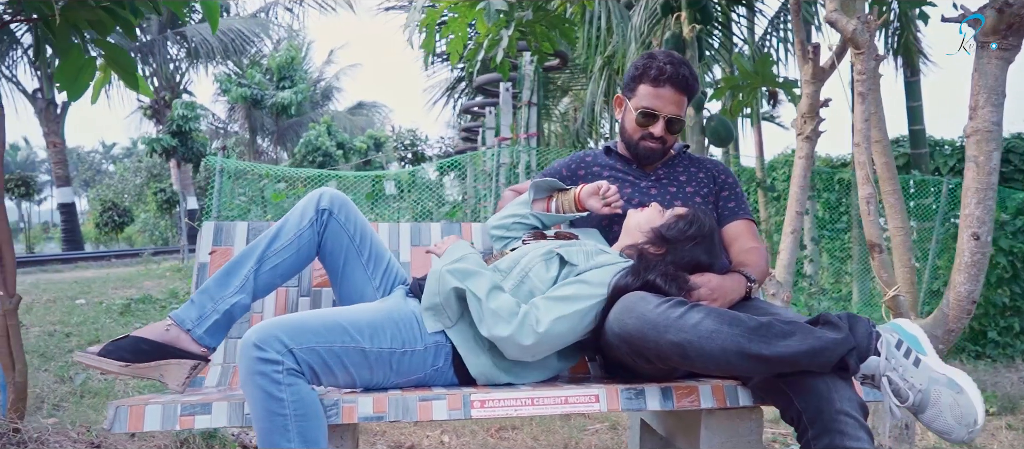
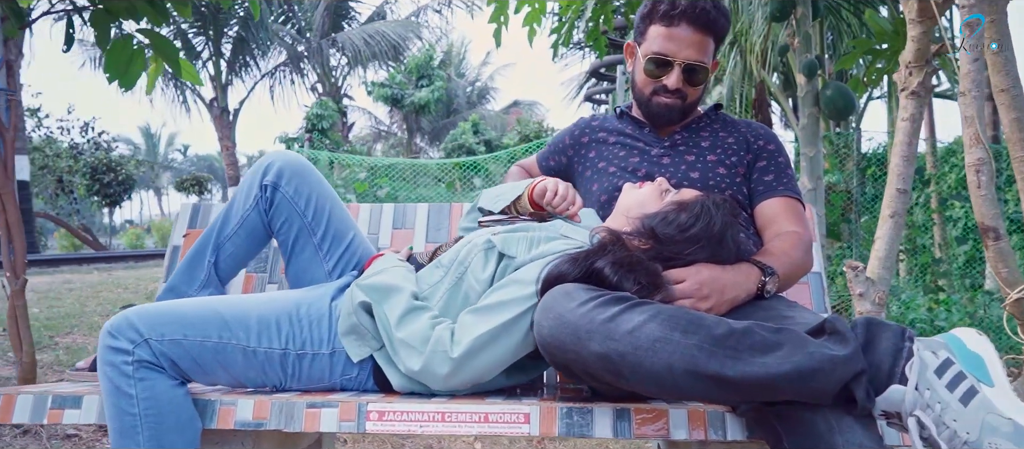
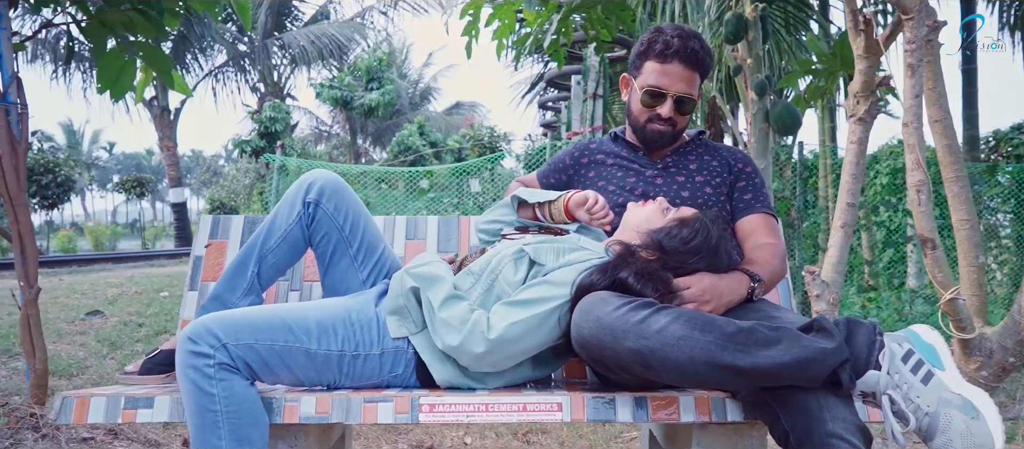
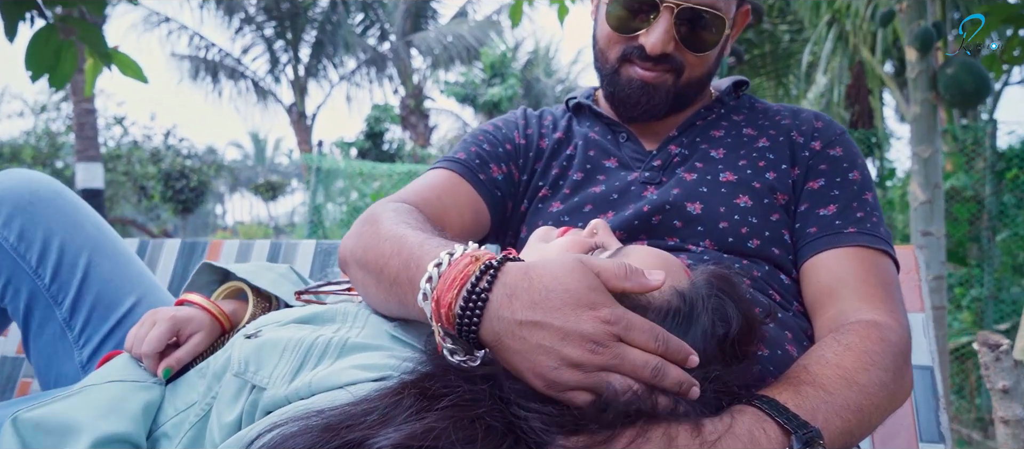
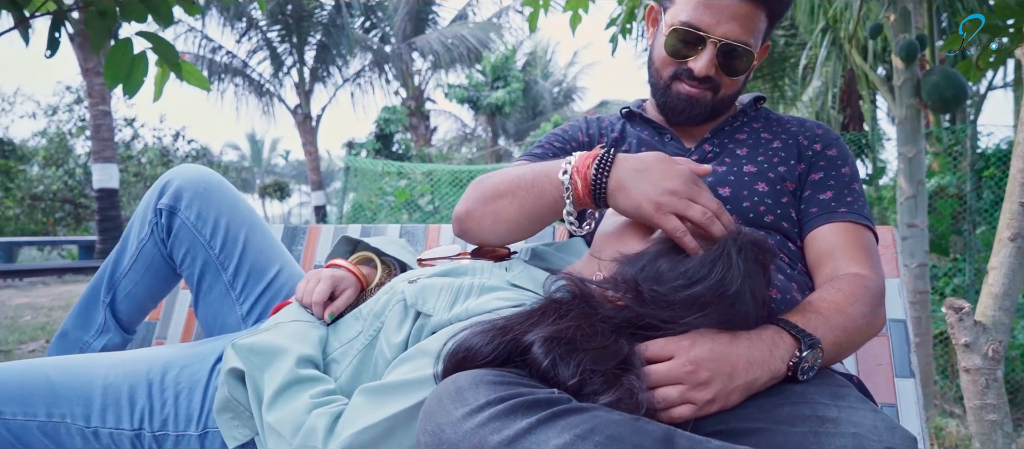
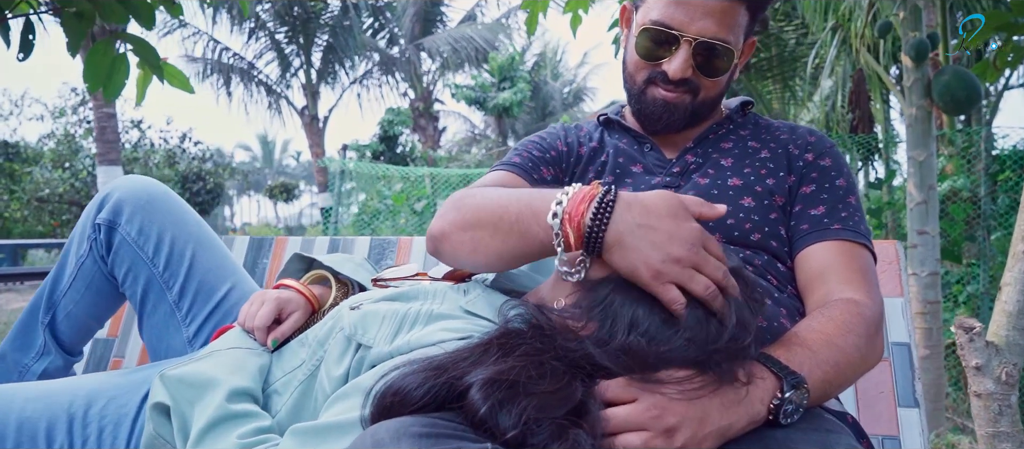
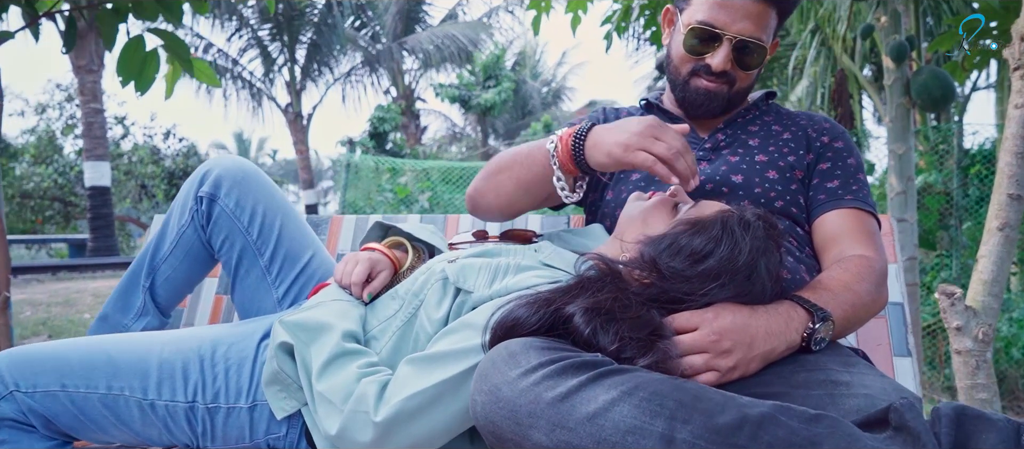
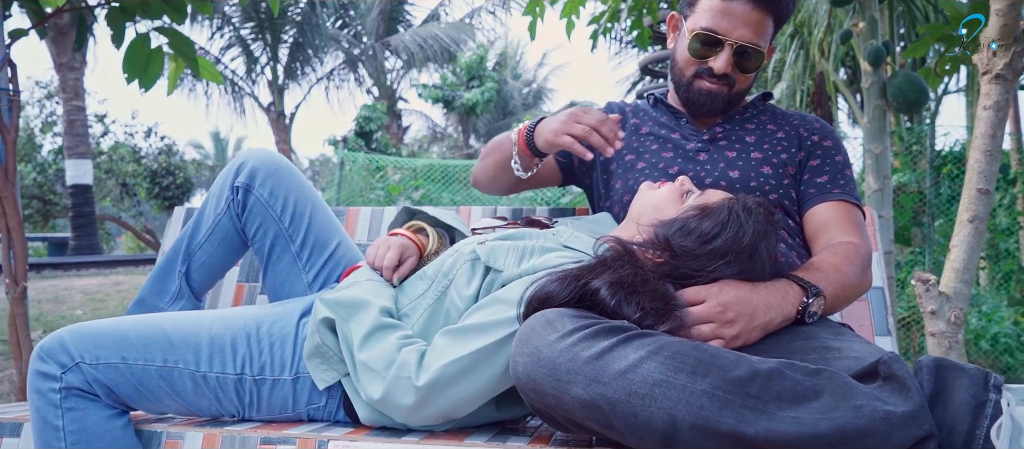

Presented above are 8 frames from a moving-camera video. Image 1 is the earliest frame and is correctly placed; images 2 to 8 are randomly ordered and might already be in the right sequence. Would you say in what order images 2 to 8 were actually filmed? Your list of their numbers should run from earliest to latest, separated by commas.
3, 2, 8, 7, 5, 6, 4
